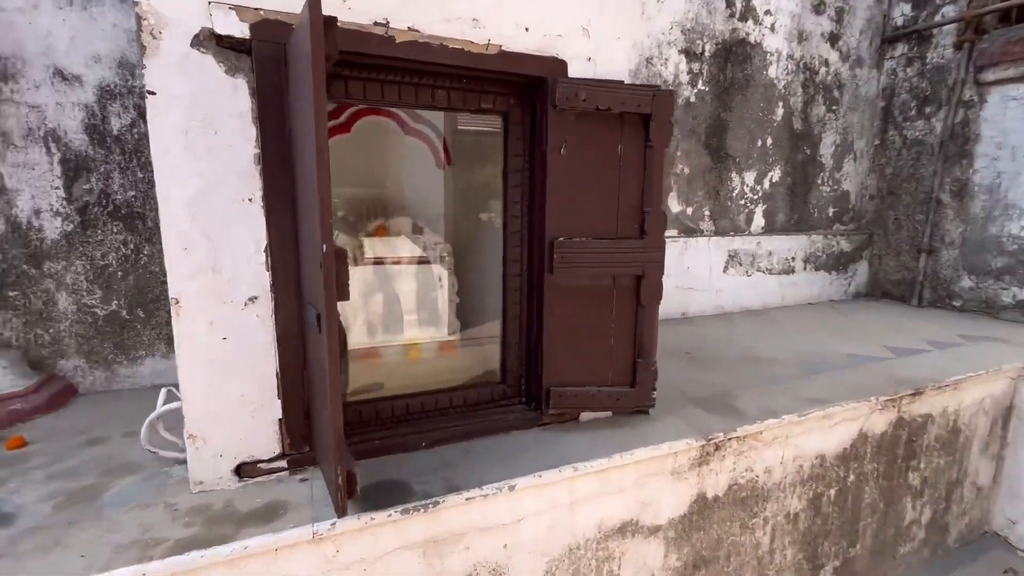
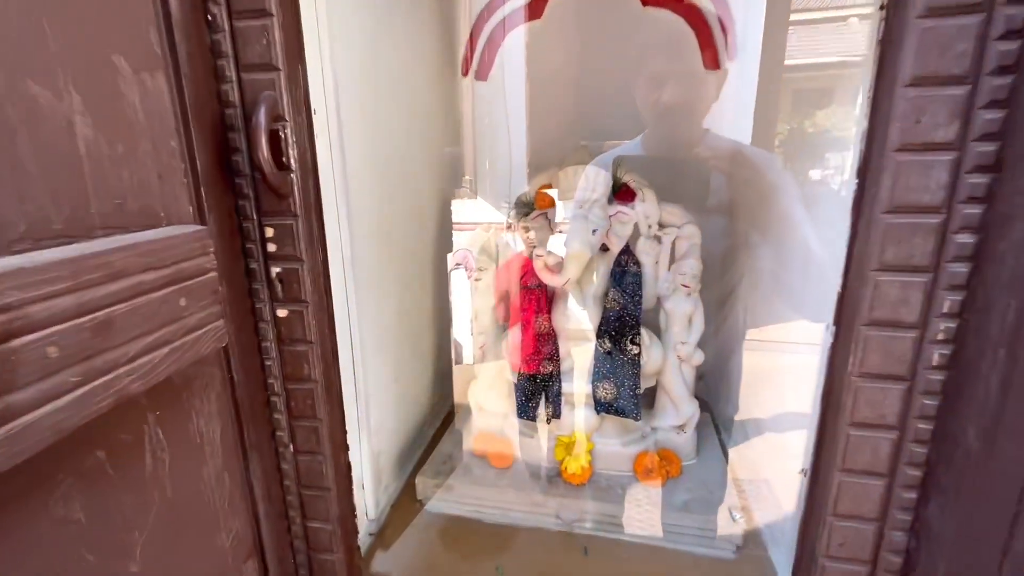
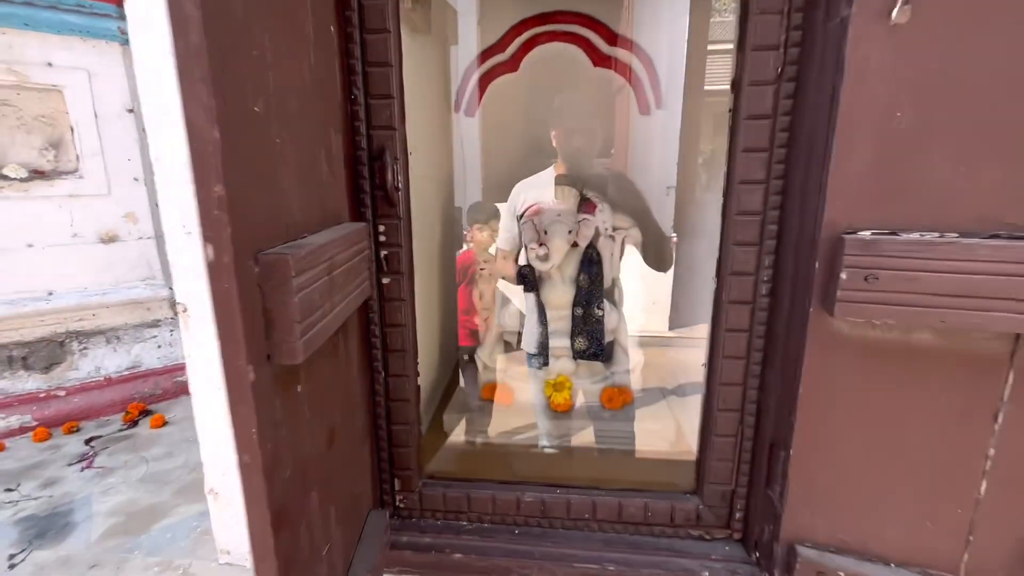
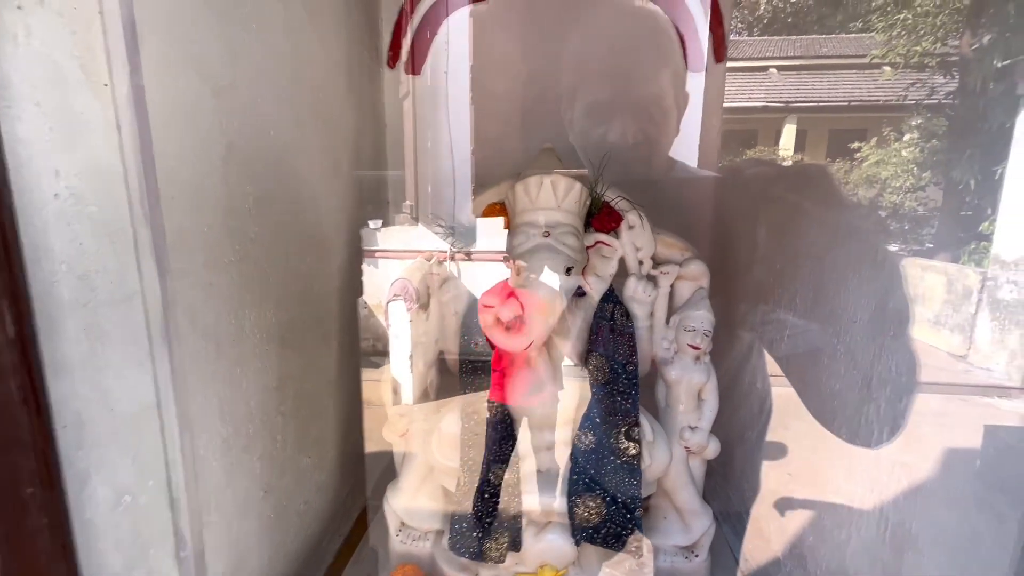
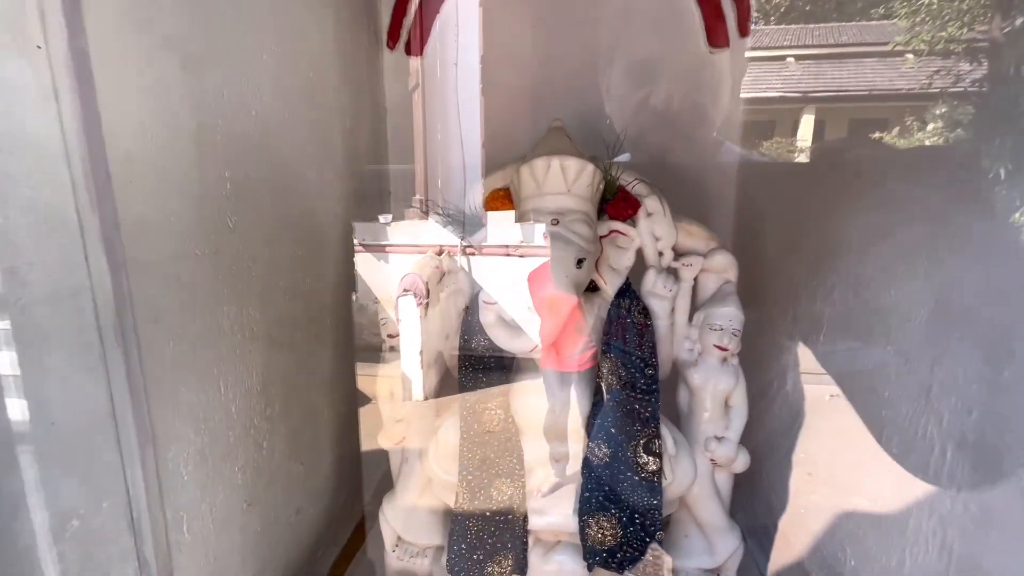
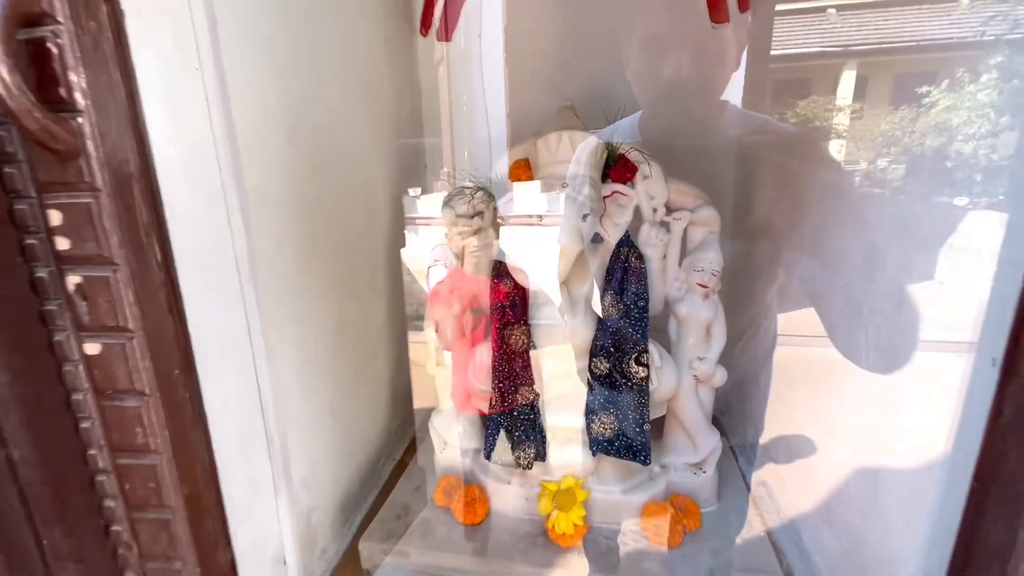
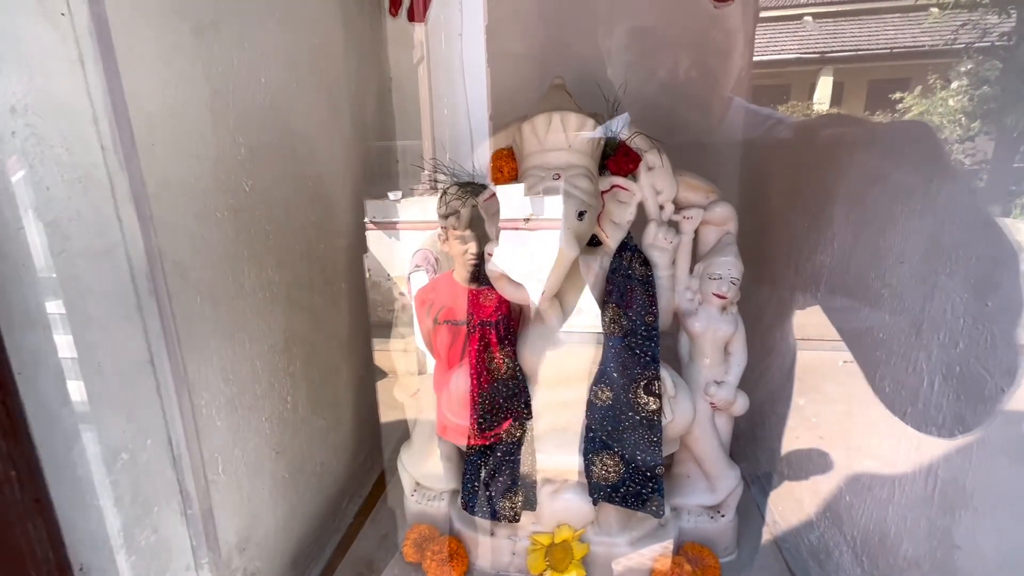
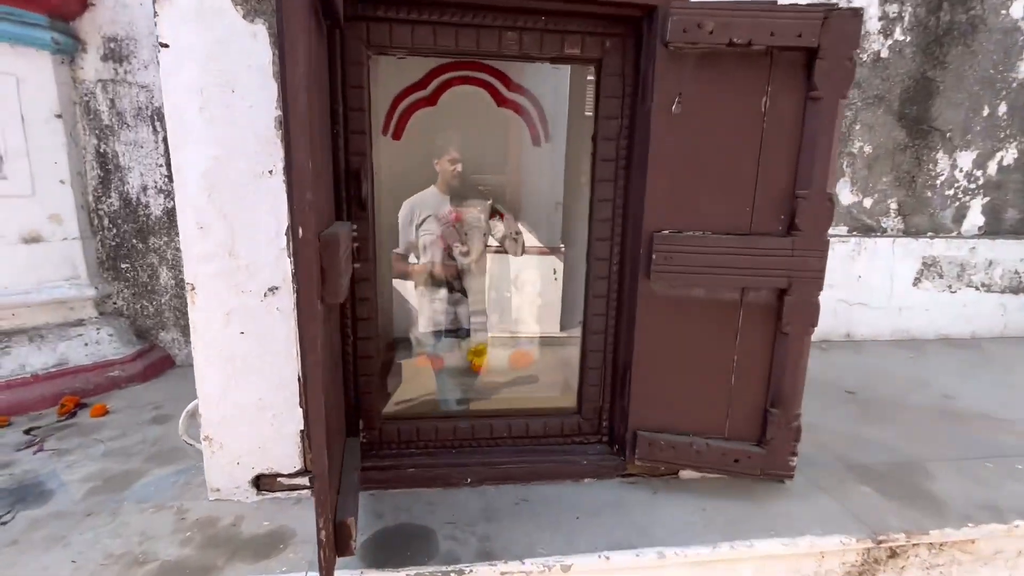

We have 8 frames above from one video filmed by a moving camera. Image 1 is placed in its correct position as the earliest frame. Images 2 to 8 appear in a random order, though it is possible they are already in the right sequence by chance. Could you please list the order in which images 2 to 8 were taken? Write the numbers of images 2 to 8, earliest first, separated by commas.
8, 3, 2, 6, 7, 4, 5
